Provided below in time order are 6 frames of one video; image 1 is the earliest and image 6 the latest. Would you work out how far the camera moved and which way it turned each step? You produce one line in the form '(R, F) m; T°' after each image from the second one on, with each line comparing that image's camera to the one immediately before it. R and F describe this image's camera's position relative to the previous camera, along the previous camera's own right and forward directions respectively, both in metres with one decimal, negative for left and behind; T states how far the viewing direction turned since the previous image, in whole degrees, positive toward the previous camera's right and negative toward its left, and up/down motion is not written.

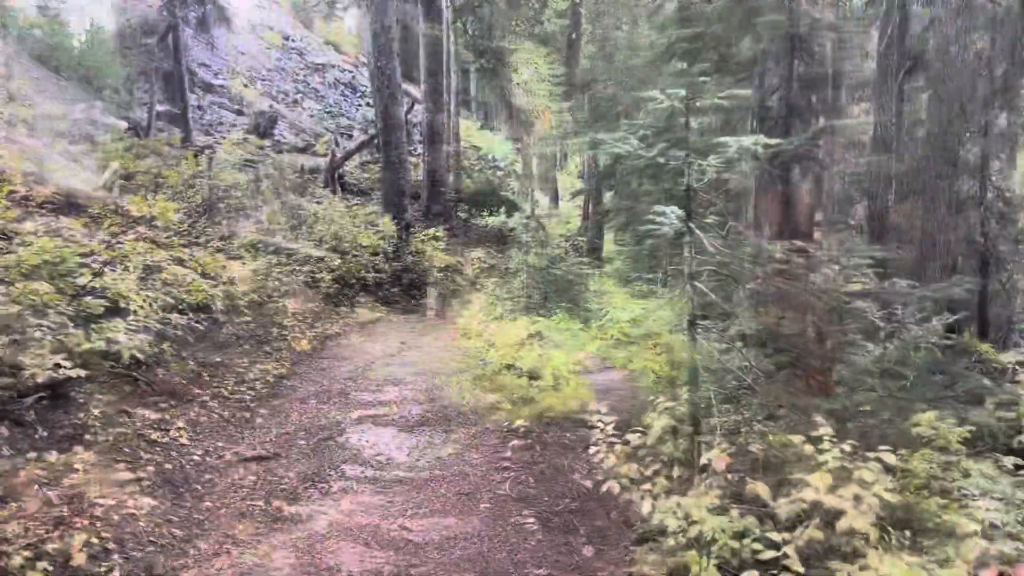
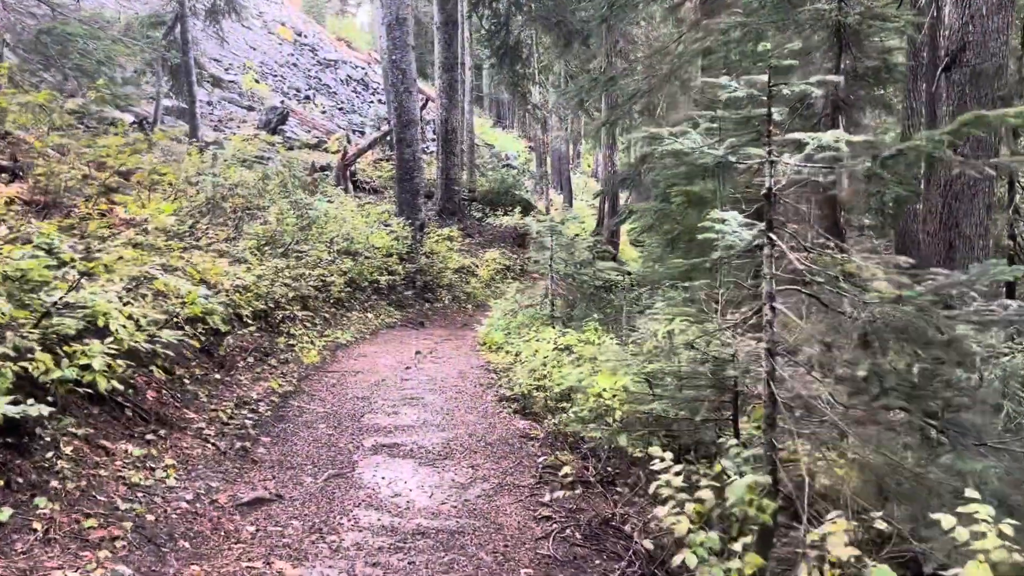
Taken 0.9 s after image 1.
(-0.1, +0.6) m; -1°
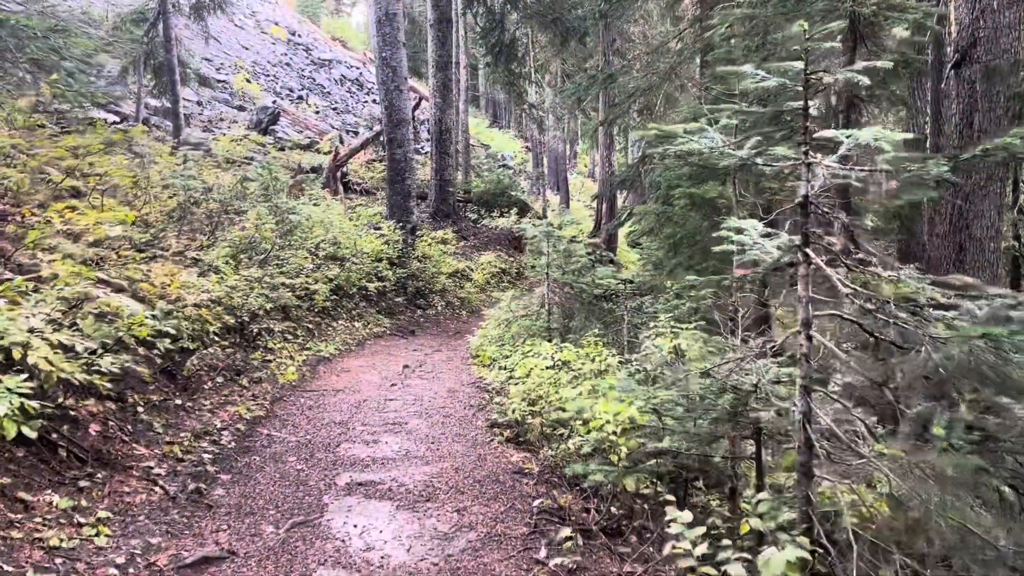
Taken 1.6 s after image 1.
(0.0, +0.5) m; 0°
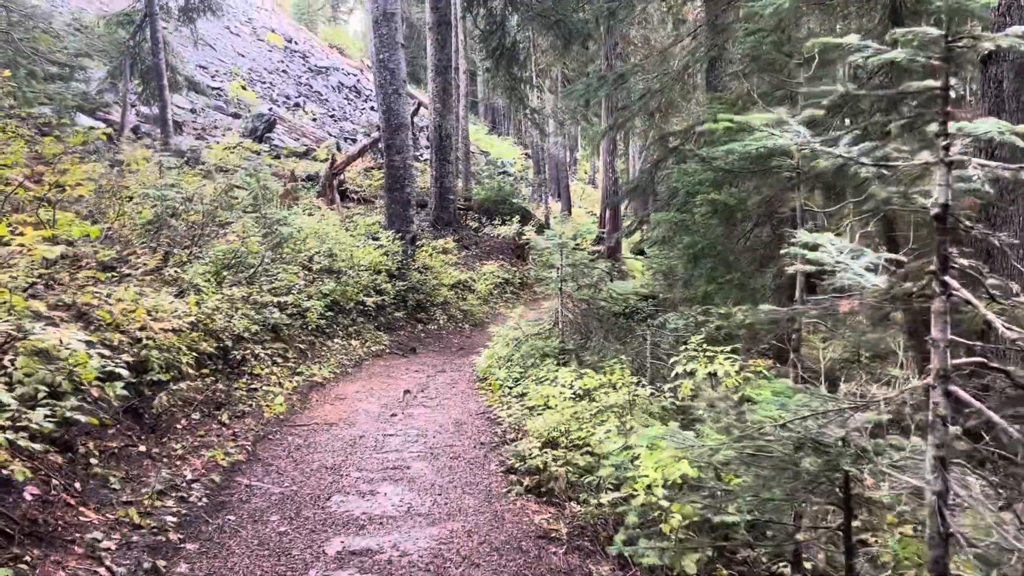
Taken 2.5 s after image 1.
(-0.1, +0.7) m; 0°
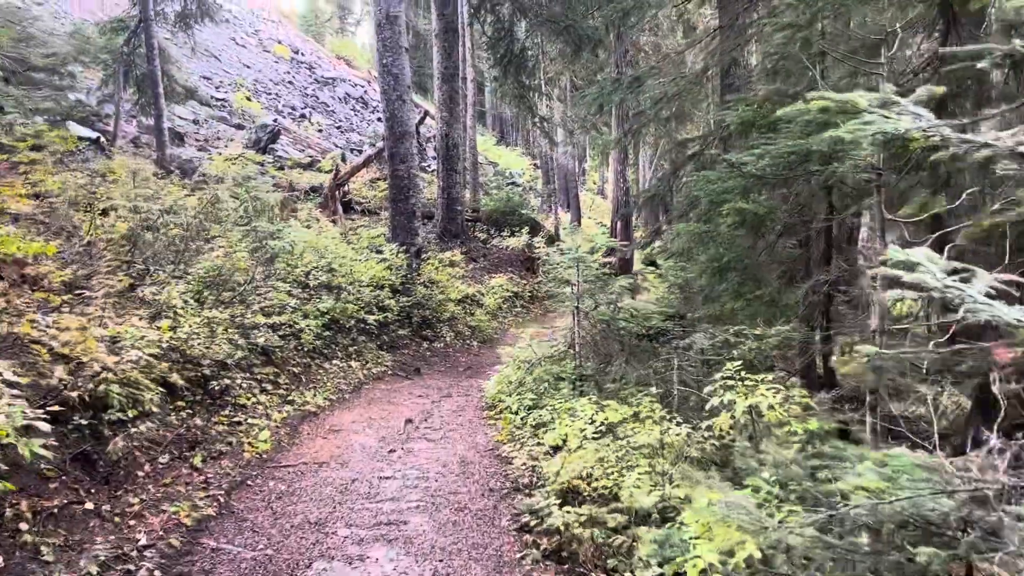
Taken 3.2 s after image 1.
(0.0, +0.7) m; -1°
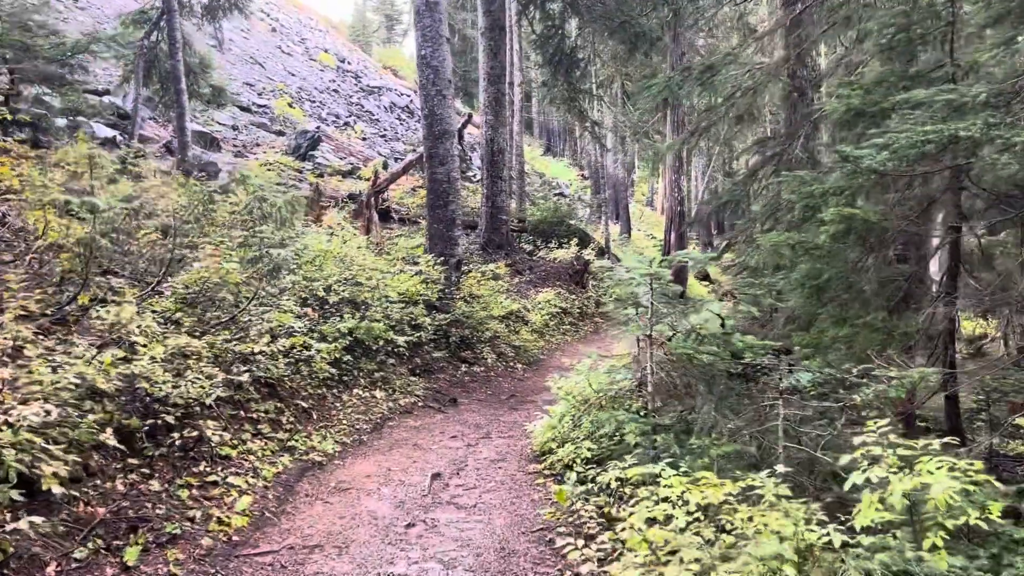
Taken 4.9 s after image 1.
(-0.1, +1.4) m; -3°
